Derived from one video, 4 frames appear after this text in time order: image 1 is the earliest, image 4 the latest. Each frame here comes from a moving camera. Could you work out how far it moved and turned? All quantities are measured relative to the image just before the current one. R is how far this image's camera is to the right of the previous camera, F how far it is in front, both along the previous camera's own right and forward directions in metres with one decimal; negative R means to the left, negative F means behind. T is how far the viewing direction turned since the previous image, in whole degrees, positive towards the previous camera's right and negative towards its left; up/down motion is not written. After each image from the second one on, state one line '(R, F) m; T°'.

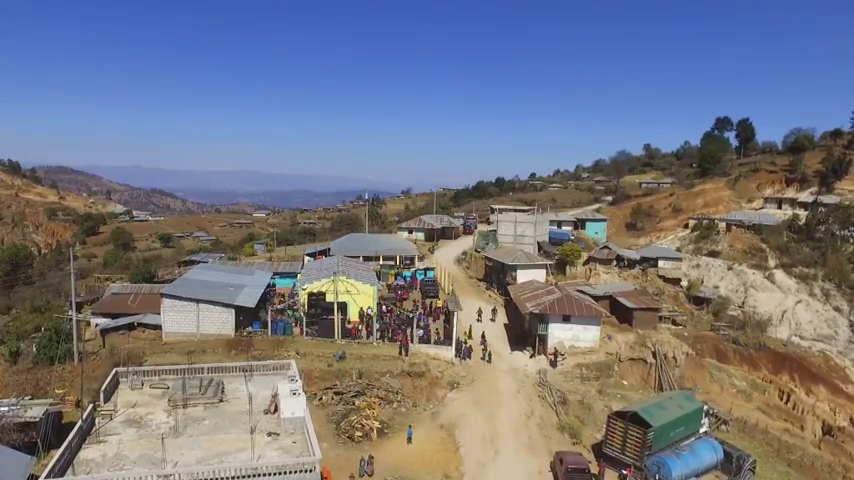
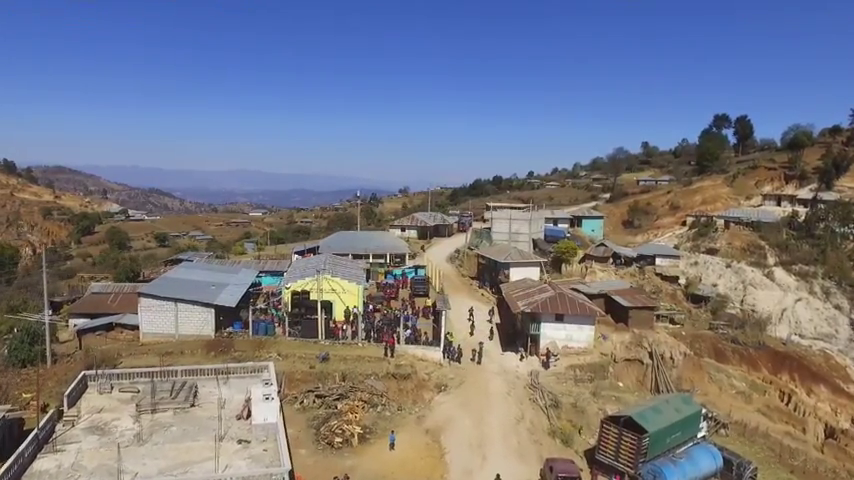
(+0.6, +1.1) m; 0°
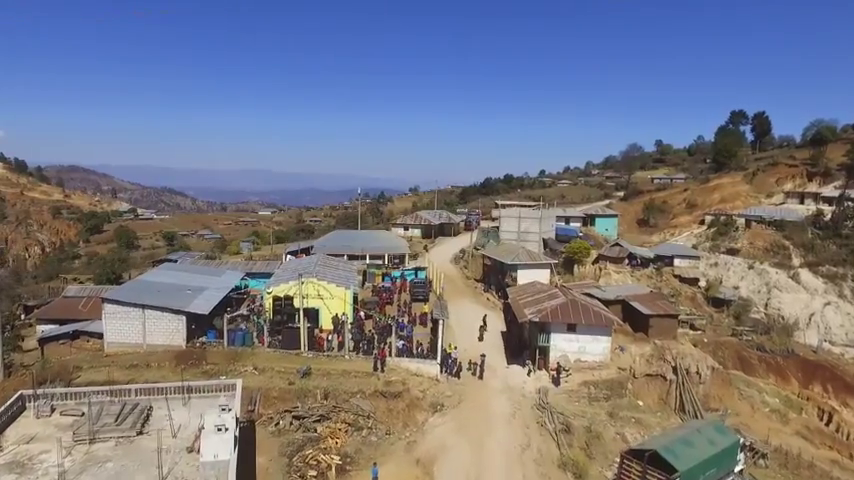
(+0.7, +3.0) m; -1°
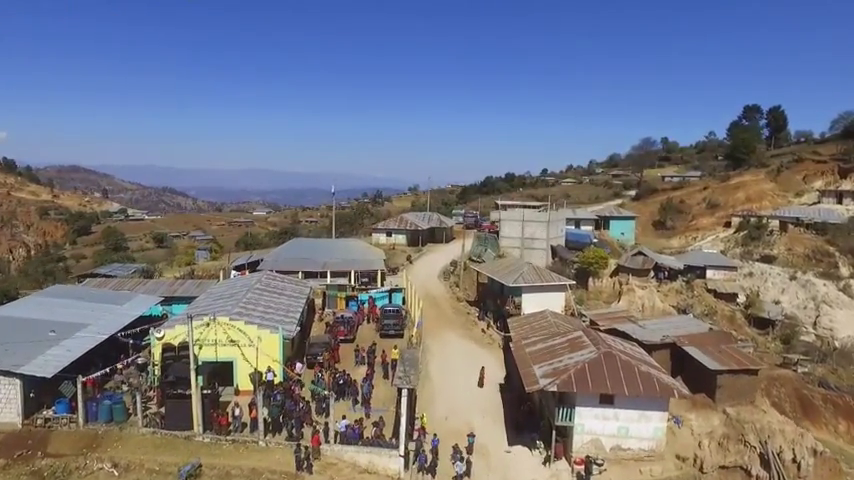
(+1.3, +8.5) m; 0°
